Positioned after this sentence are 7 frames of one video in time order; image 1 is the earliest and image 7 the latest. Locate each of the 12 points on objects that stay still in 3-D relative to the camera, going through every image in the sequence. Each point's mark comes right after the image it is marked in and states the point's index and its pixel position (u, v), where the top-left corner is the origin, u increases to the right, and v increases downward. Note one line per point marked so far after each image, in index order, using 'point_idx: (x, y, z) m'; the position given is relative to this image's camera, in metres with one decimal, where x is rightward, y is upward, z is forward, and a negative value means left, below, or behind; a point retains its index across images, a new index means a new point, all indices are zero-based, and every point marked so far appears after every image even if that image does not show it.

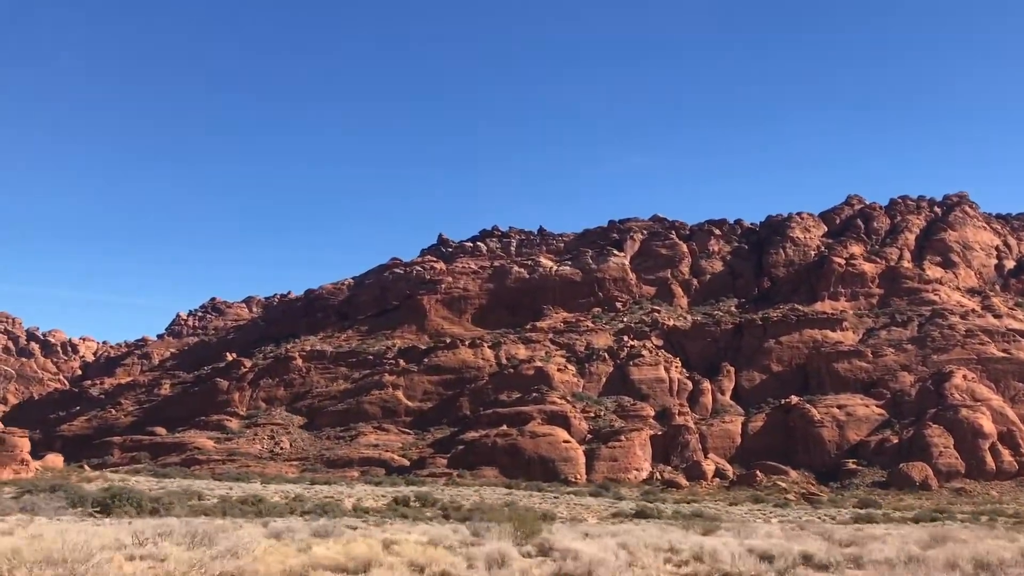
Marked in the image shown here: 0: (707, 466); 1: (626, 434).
0: (+4.3, -4.1, +18.4) m
1: (+2.5, -3.5, +19.1) m
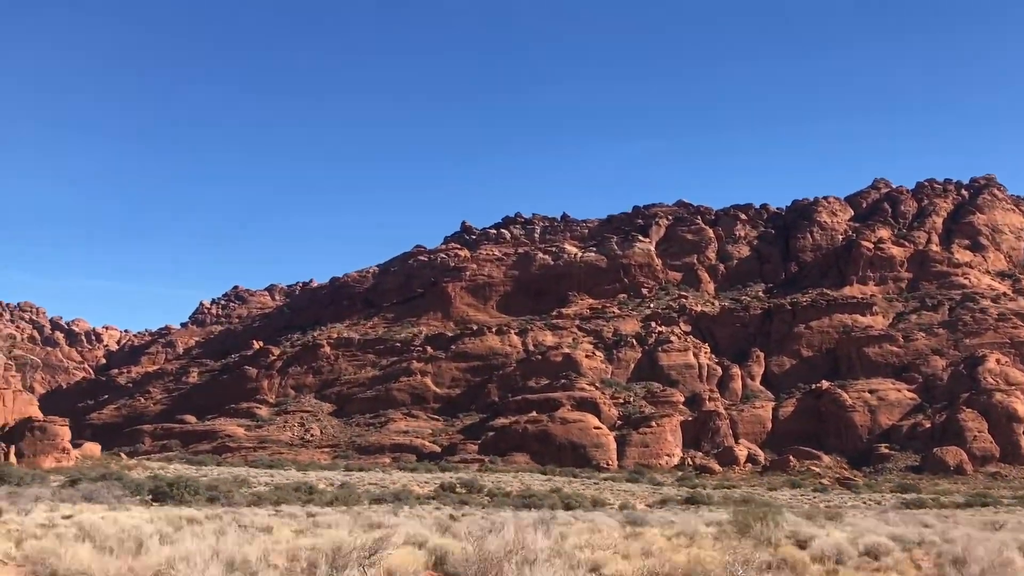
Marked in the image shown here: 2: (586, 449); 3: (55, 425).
0: (+5.1, -3.7, +18.4) m
1: (+3.3, -3.1, +19.1) m
2: (+1.5, -3.6, +17.7) m
3: (-9.5, -2.9, +16.8) m
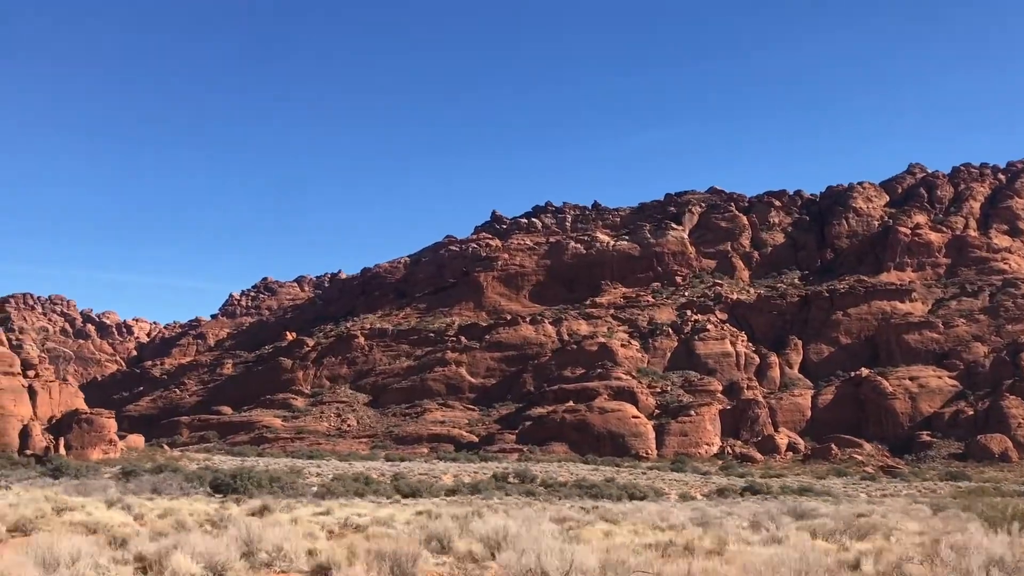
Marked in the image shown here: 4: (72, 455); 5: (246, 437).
0: (+6.1, -3.4, +18.3) m
1: (+4.3, -2.8, +19.0) m
2: (+2.4, -3.3, +17.7) m
3: (-8.6, -2.7, +16.9) m
4: (-8.6, -3.3, +15.8) m
5: (-6.7, -3.7, +19.7) m
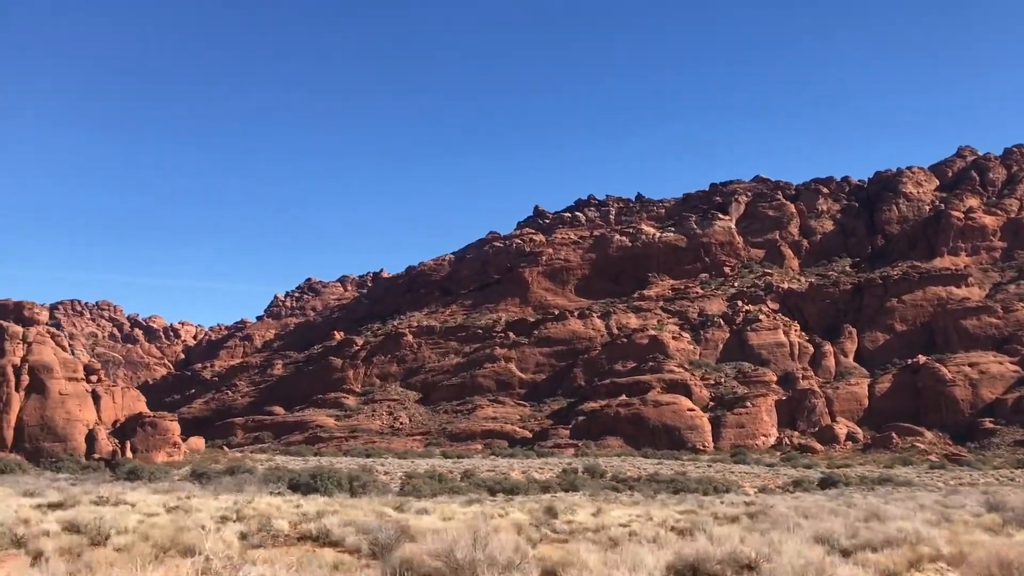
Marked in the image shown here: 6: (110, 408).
0: (+7.4, -3.2, +18.1) m
1: (+5.6, -2.6, +18.8) m
2: (+3.7, -3.1, +17.6) m
3: (-7.3, -2.8, +17.1) m
4: (-7.4, -3.4, +16.0) m
5: (-5.3, -3.7, +19.9) m
6: (-9.0, -2.7, +18.2) m
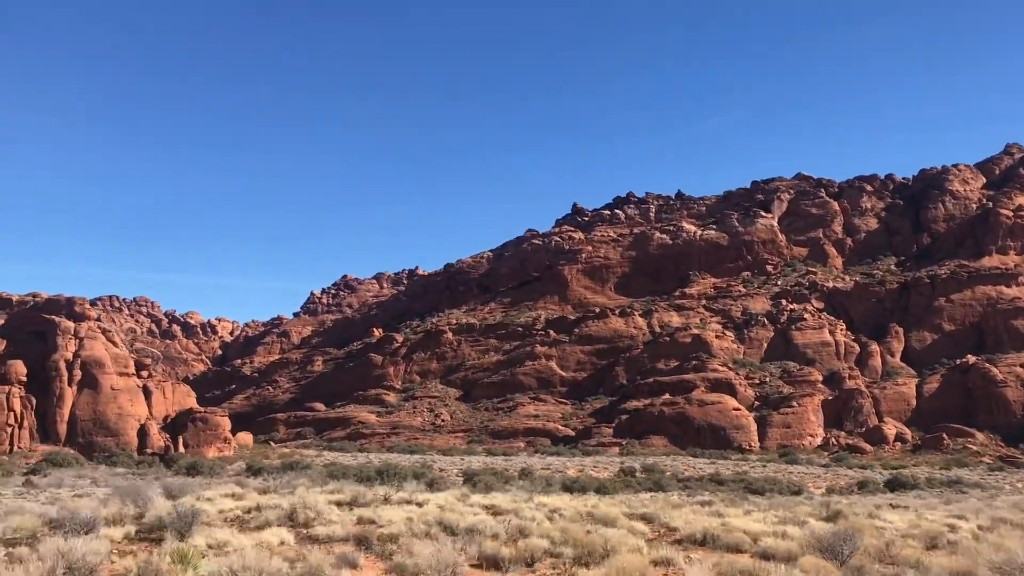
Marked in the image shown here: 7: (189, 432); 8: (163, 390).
0: (+8.4, -3.1, +17.9) m
1: (+6.6, -2.6, +18.7) m
2: (+4.7, -3.1, +17.4) m
3: (-6.3, -2.7, +17.2) m
4: (-6.4, -3.3, +16.1) m
5: (-4.2, -3.6, +19.9) m
6: (-8.0, -2.6, +18.3) m
7: (-6.7, -3.0, +16.8) m
8: (-7.9, -2.3, +18.3) m
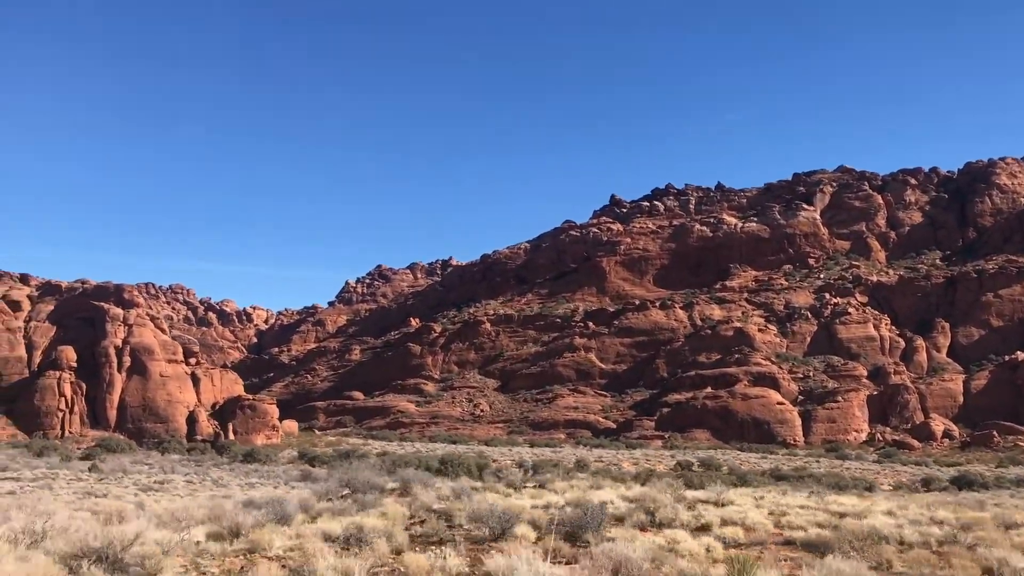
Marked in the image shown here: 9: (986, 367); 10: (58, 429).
0: (+9.4, -3.0, +17.7) m
1: (+7.7, -2.4, +18.5) m
2: (+5.7, -2.9, +17.3) m
3: (-5.3, -2.5, +17.3) m
4: (-5.4, -3.1, +16.2) m
5: (-3.2, -3.4, +20.0) m
6: (-7.0, -2.3, +18.5) m
7: (-5.7, -2.8, +16.9) m
8: (-6.9, -2.0, +18.4) m
9: (+11.8, -2.0, +20.0) m
10: (-8.3, -2.6, +14.7) m
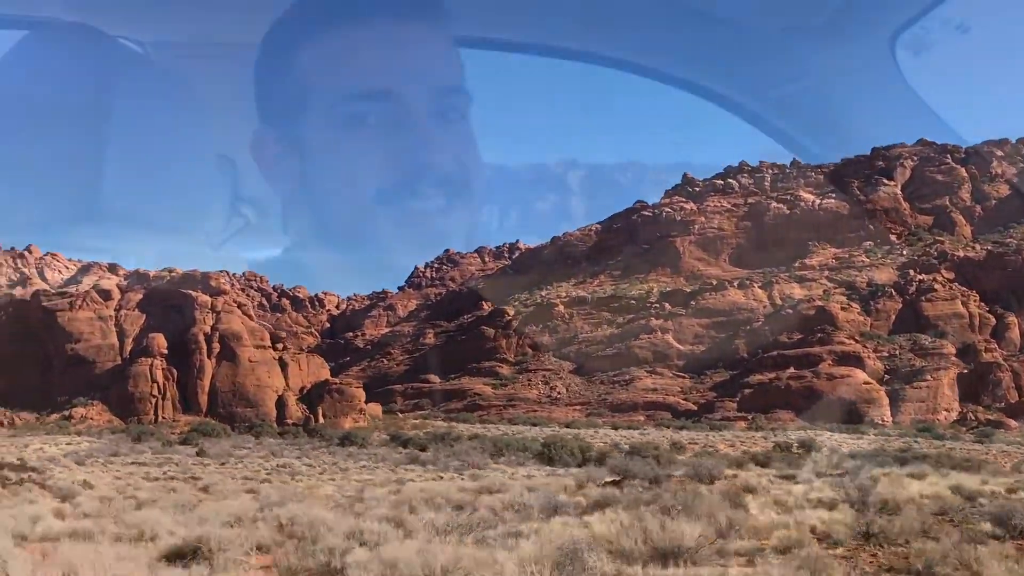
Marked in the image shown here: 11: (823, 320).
0: (+11.2, -2.5, +17.1) m
1: (+9.5, -1.9, +18.0) m
2: (+7.5, -2.5, +16.9) m
3: (-3.5, -2.2, +17.6) m
4: (-3.7, -2.8, +16.5) m
5: (-1.2, -3.0, +20.2) m
6: (-5.1, -2.0, +18.8) m
7: (-3.9, -2.5, +17.2) m
8: (-5.0, -1.7, +18.8) m
9: (+13.7, -1.3, +19.2) m
10: (-6.6, -2.4, +15.2) m
11: (+7.9, -0.8, +20.2) m
